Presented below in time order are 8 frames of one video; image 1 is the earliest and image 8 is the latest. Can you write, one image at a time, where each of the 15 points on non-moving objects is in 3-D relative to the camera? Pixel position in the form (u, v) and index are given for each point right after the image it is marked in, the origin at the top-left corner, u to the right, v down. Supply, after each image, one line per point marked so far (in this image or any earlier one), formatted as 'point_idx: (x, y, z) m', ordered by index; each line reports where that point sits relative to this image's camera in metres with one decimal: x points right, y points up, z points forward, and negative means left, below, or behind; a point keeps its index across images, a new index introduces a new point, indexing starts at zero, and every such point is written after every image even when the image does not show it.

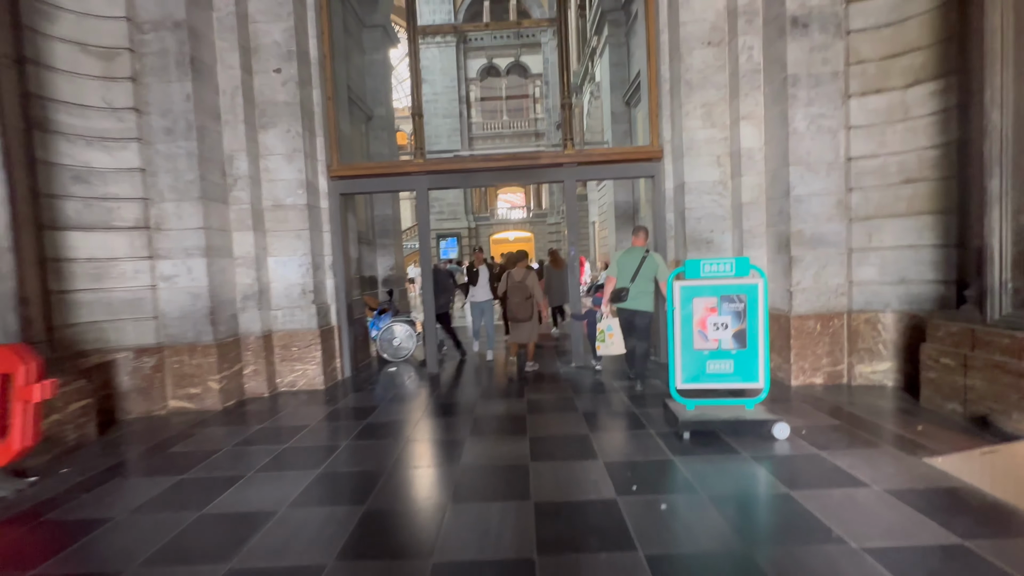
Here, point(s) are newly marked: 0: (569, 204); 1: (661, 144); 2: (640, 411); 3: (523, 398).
0: (+0.9, +1.3, +7.4) m
1: (+2.4, +2.3, +7.3) m
2: (+1.5, -1.4, +5.2) m
3: (+0.1, -1.4, +6.0) m
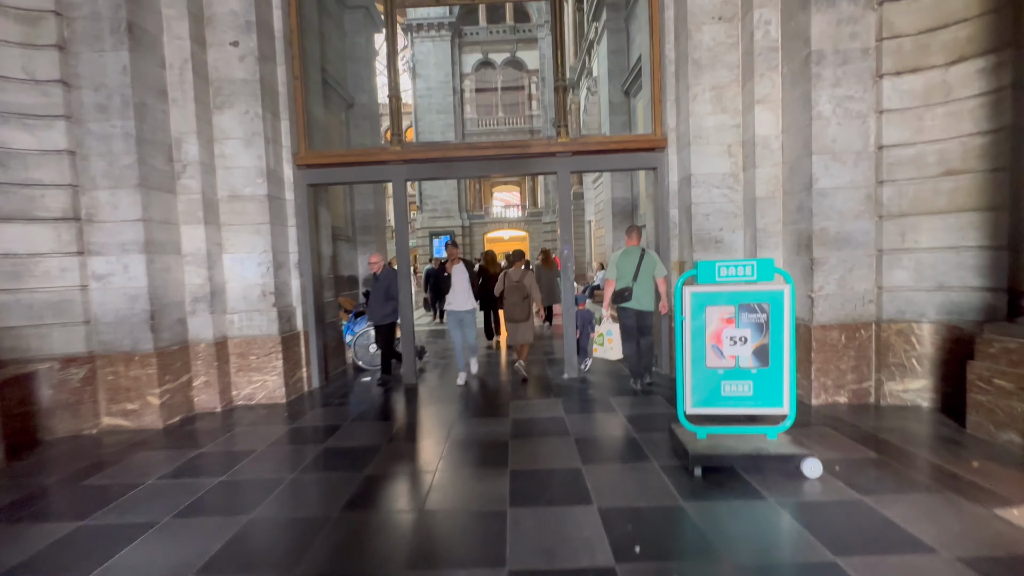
0: (+0.7, +1.3, +6.7) m
1: (+2.2, +2.3, +6.6) m
2: (+1.3, -1.5, +4.5) m
3: (-0.1, -1.5, +5.2) m
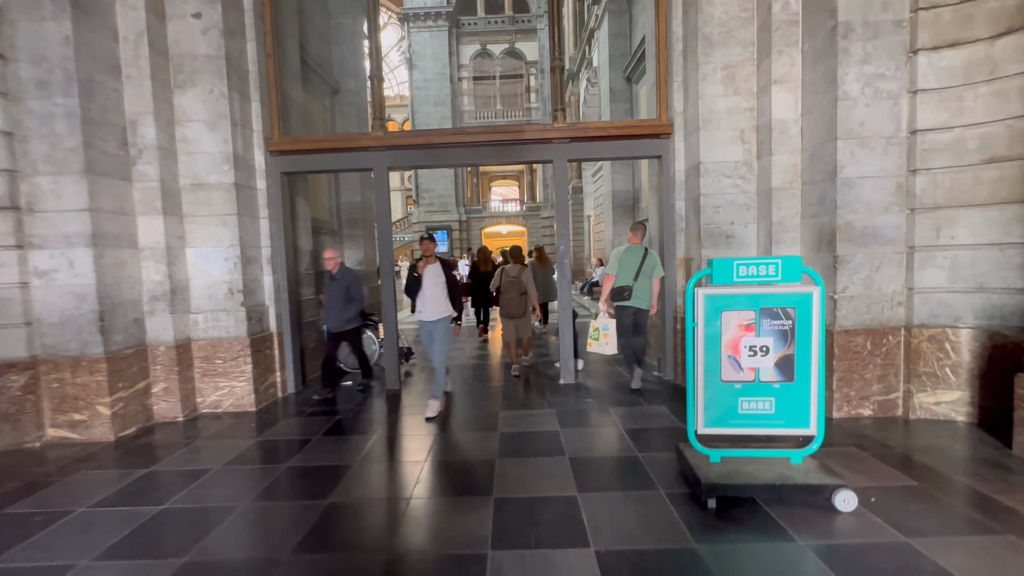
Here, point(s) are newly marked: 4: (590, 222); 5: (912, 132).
0: (+0.6, +1.3, +6.2) m
1: (+2.1, +2.3, +6.0) m
2: (+1.2, -1.5, +4.0) m
3: (-0.2, -1.5, +4.7) m
4: (+3.4, +2.8, +19.7) m
5: (+3.9, +1.5, +4.5) m
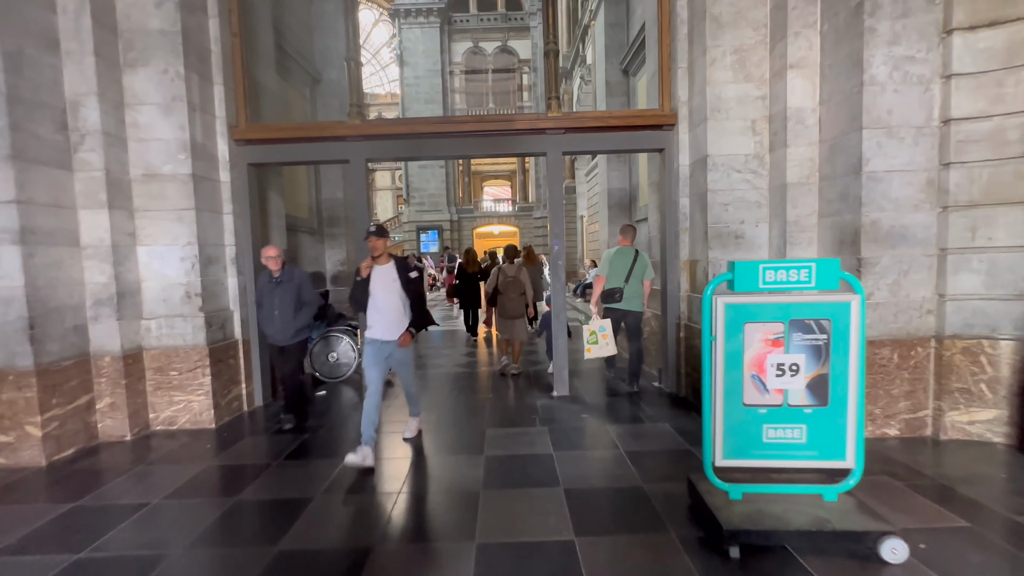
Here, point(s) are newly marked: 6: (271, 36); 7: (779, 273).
0: (+0.5, +1.3, +5.7) m
1: (+2.0, +2.2, +5.6) m
2: (+1.1, -1.5, +3.5) m
3: (-0.3, -1.5, +4.2) m
4: (+3.0, +2.8, +19.2) m
5: (+3.8, +1.5, +4.0) m
6: (-3.6, +3.8, +6.9) m
7: (+1.6, +0.1, +2.8) m
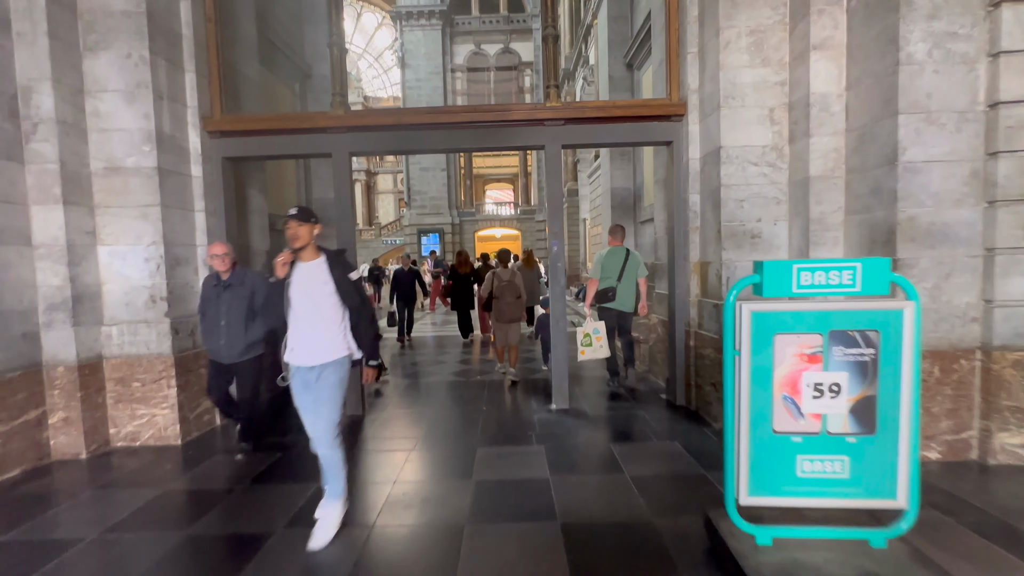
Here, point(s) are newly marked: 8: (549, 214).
0: (+0.4, +1.2, +5.2) m
1: (+1.9, +2.2, +5.1) m
2: (+1.0, -1.5, +3.1) m
3: (-0.3, -1.6, +3.8) m
4: (+3.0, +2.6, +18.8) m
5: (+3.8, +1.4, +3.6) m
6: (-3.7, +3.8, +6.5) m
7: (+1.6, +0.1, +2.3) m
8: (+0.4, +0.9, +5.3) m
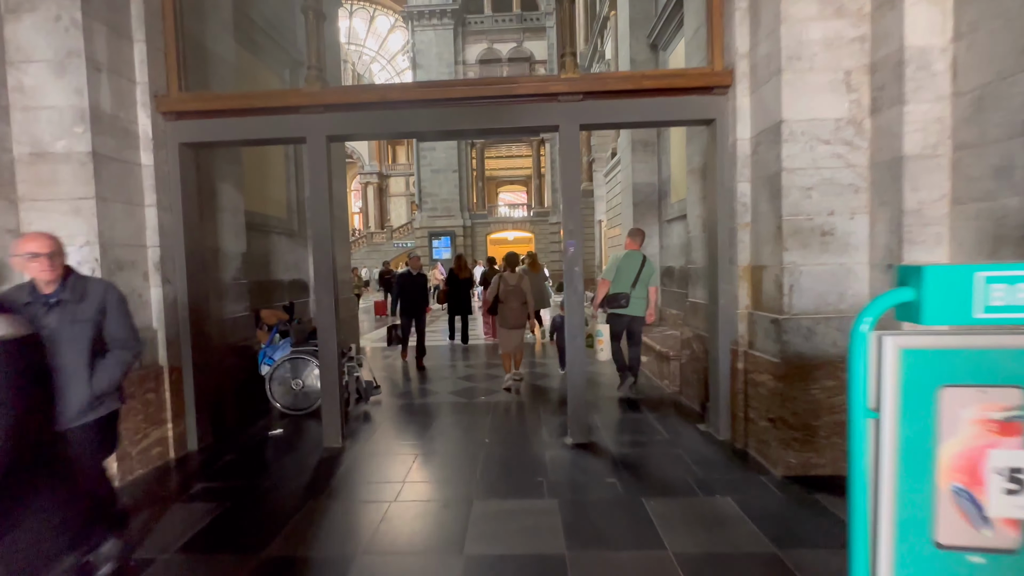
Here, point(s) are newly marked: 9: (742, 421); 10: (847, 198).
0: (+0.5, +1.1, +4.4) m
1: (+2.0, +2.1, +4.2) m
2: (+1.0, -1.6, +2.1) m
3: (-0.3, -1.6, +2.9) m
4: (+3.5, +2.4, +17.8) m
5: (+3.8, +1.4, +2.6) m
6: (-3.6, +3.7, +5.8) m
7: (+1.5, 0.0, +1.4) m
8: (+0.5, +0.8, +4.4) m
9: (+2.1, -1.2, +4.2) m
10: (+2.6, +0.7, +3.6) m
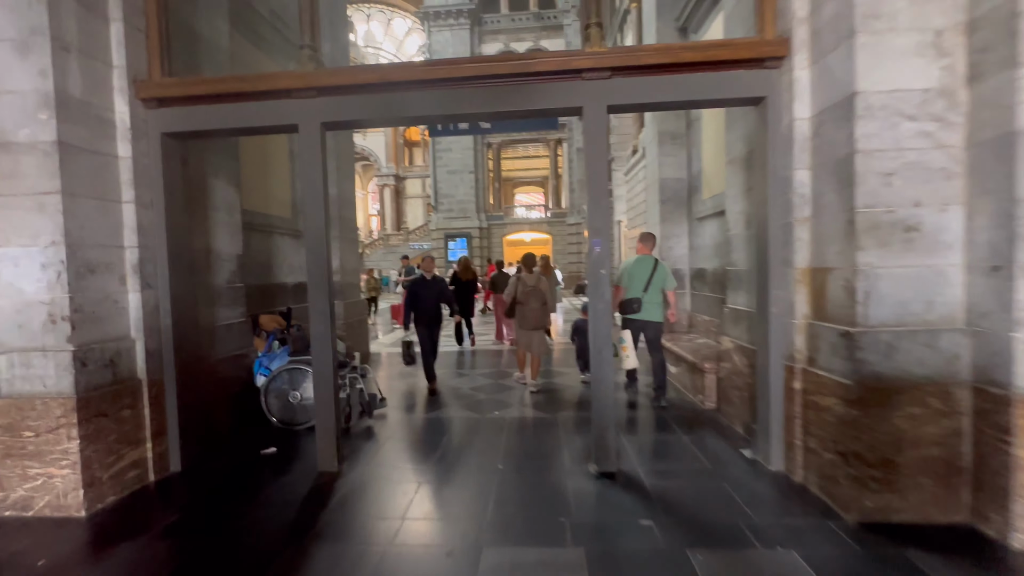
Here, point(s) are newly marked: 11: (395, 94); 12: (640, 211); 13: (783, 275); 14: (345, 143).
0: (+0.7, +1.1, +3.8) m
1: (+2.1, +2.0, +3.6) m
2: (+1.1, -1.7, +1.5) m
3: (-0.2, -1.7, +2.3) m
4: (+4.2, +2.3, +17.1) m
5: (+3.9, +1.3, +1.9) m
6: (-3.4, +3.6, +5.4) m
7: (+1.6, 0.0, +0.8) m
8: (+0.7, +0.7, +3.9) m
9: (+2.2, -1.3, +3.6) m
10: (+2.7, +0.7, +2.9) m
11: (-1.0, +1.7, +3.9) m
12: (+3.4, +2.0, +12.1) m
13: (+2.2, +0.1, +3.6) m
14: (-3.1, +2.7, +8.4) m
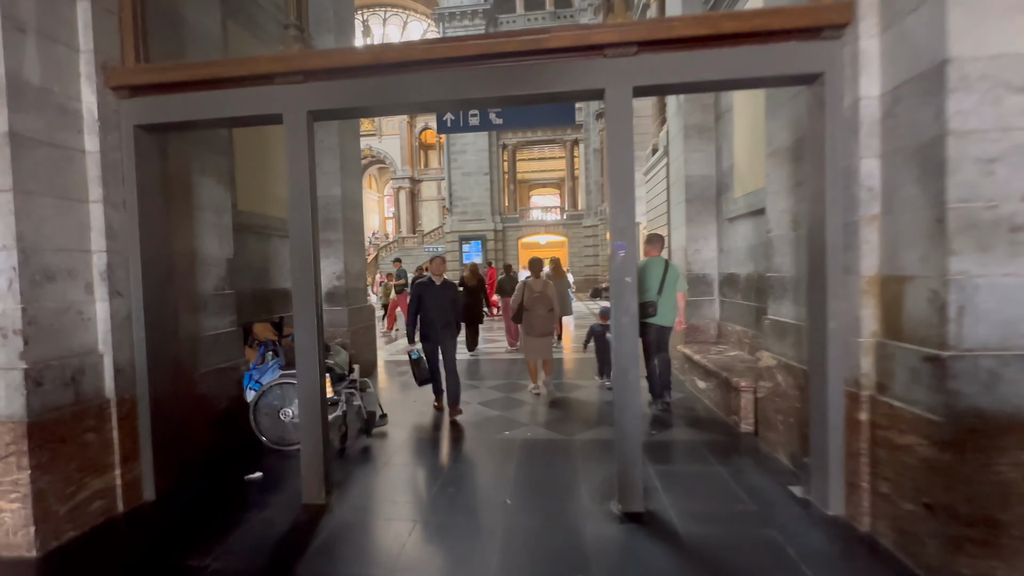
0: (+0.7, +1.0, +3.3) m
1: (+2.2, +1.9, +3.0) m
2: (+1.1, -1.7, +1.0) m
3: (-0.2, -1.7, +1.8) m
4: (+4.7, +2.2, +16.5) m
5: (+3.9, +1.2, +1.3) m
6: (-3.2, +3.6, +5.0) m
7: (+1.5, -0.1, +0.2) m
8: (+0.7, +0.6, +3.3) m
9: (+2.3, -1.3, +3.0) m
10: (+2.8, +0.6, +2.3) m
11: (-0.9, +1.6, +3.5) m
12: (+3.7, +1.9, +11.4) m
13: (+2.2, 0.0, +3.1) m
14: (-2.8, +2.6, +8.1) m
